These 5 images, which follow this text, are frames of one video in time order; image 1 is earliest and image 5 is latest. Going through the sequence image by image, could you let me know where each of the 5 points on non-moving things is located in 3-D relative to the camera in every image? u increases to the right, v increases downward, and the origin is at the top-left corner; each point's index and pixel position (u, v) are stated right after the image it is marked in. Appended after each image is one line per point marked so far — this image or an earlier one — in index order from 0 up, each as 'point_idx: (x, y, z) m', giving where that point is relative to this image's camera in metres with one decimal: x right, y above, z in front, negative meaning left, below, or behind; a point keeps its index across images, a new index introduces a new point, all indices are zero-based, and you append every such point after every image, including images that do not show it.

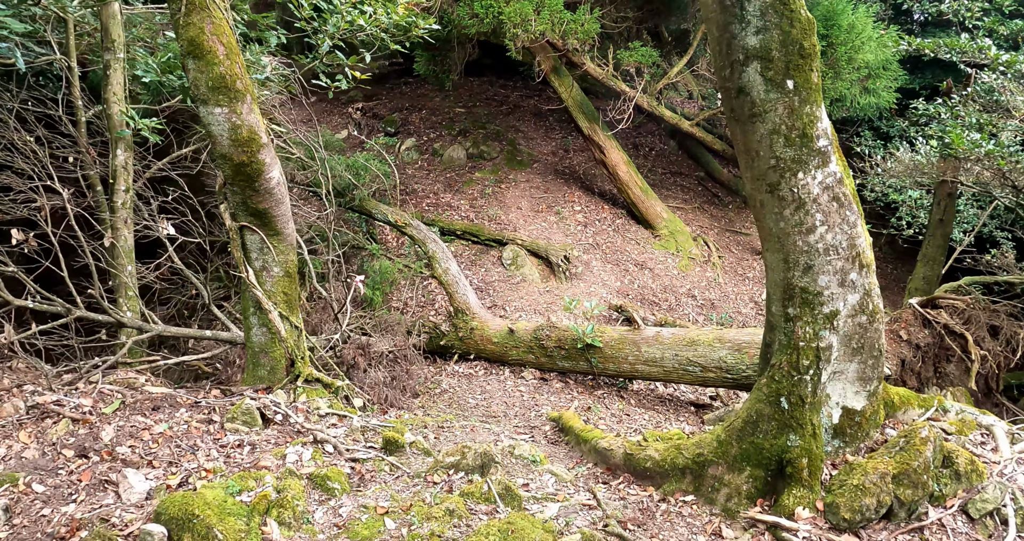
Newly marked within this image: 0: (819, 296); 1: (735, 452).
0: (+1.6, -0.1, +3.9) m
1: (+1.2, -1.0, +4.1) m
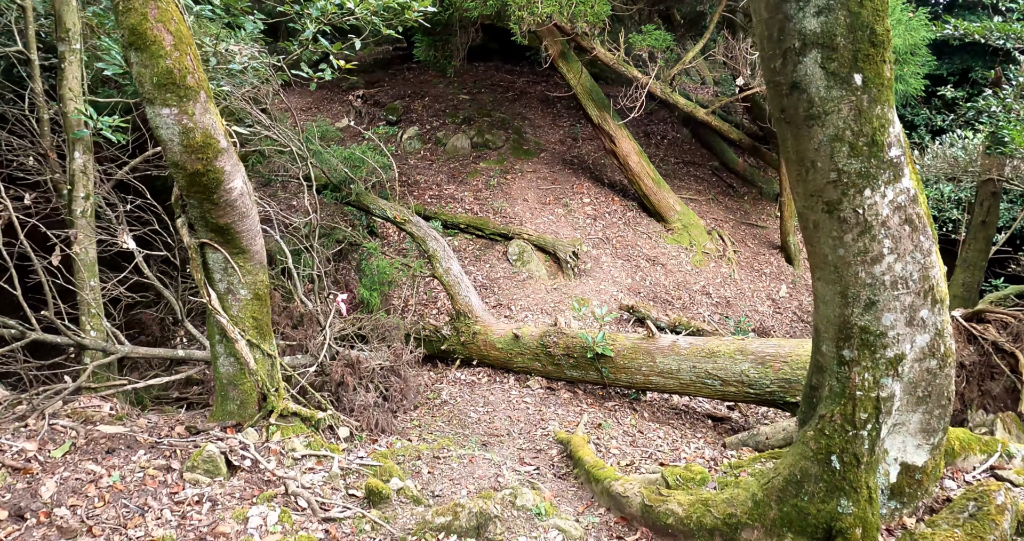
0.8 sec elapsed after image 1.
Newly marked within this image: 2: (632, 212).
0: (+1.6, -0.3, +3.2) m
1: (+1.2, -1.2, +3.5) m
2: (+2.3, +1.1, +13.9) m
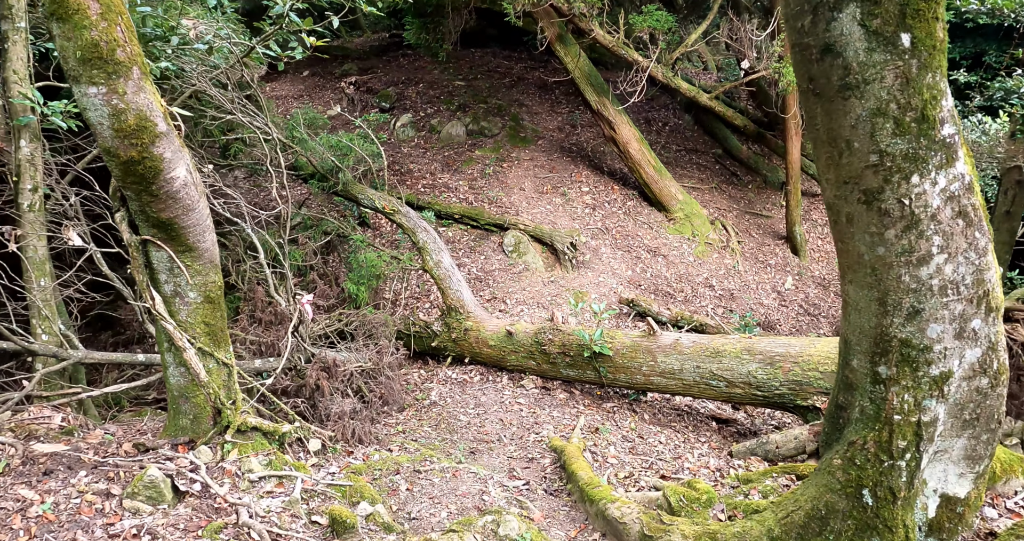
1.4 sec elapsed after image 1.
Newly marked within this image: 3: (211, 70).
0: (+1.5, -0.3, +2.7) m
1: (+1.2, -1.2, +3.0) m
2: (+2.2, +1.2, +13.4) m
3: (-2.9, +1.9, +7.0) m
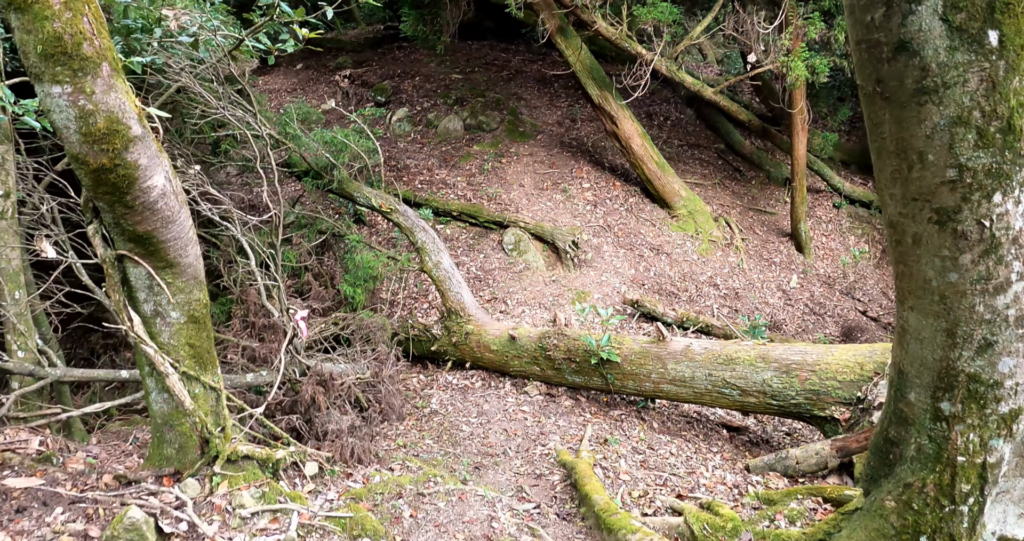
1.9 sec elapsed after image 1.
0: (+1.6, -0.4, +2.4) m
1: (+1.2, -1.3, +2.7) m
2: (+2.2, +1.3, +13.1) m
3: (-2.8, +1.8, +6.6) m
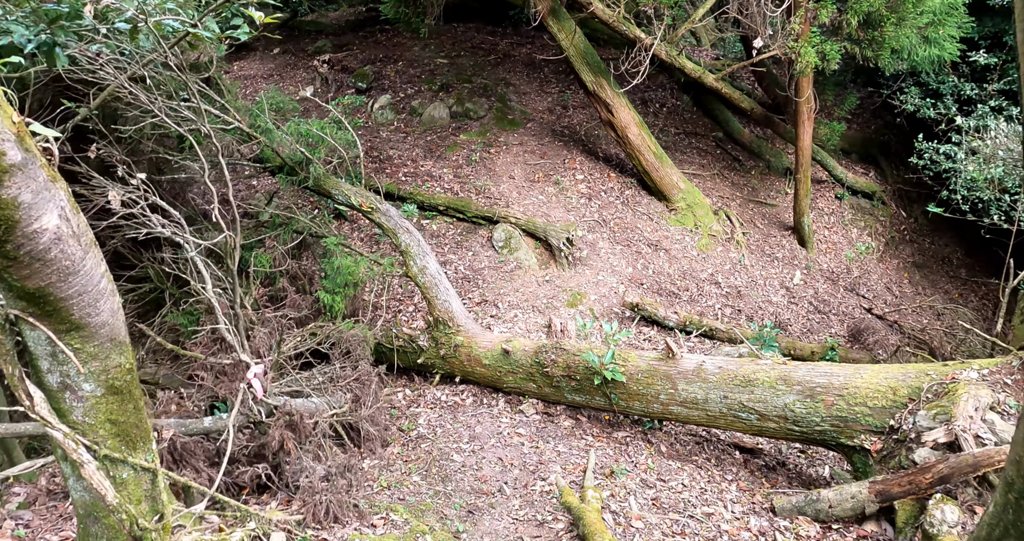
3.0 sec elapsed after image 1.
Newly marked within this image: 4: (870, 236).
0: (+1.6, -0.6, +1.8) m
1: (+1.3, -1.5, +2.1) m
2: (+2.0, +1.3, +12.4) m
3: (-2.9, +1.7, +5.8) m
4: (+6.5, +0.6, +13.3) m
